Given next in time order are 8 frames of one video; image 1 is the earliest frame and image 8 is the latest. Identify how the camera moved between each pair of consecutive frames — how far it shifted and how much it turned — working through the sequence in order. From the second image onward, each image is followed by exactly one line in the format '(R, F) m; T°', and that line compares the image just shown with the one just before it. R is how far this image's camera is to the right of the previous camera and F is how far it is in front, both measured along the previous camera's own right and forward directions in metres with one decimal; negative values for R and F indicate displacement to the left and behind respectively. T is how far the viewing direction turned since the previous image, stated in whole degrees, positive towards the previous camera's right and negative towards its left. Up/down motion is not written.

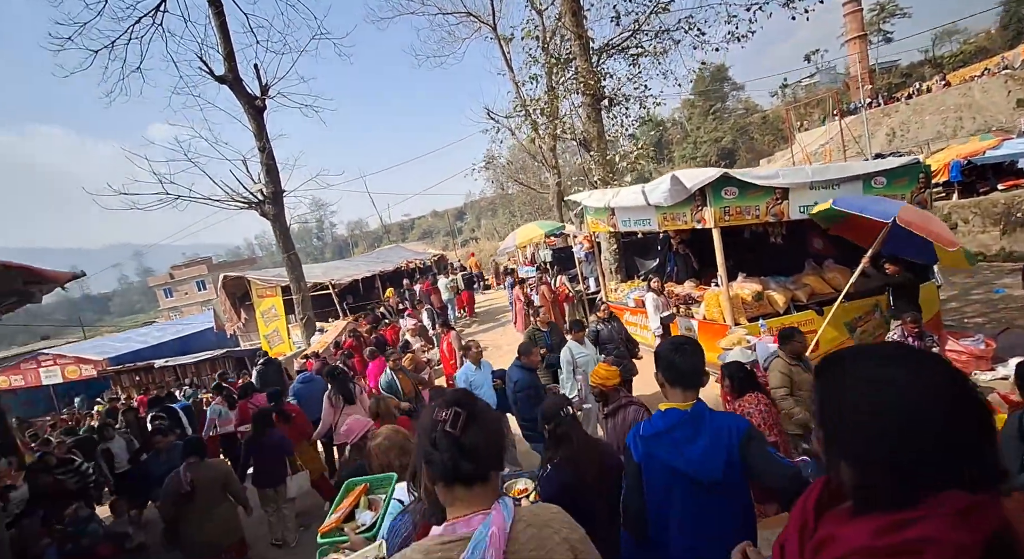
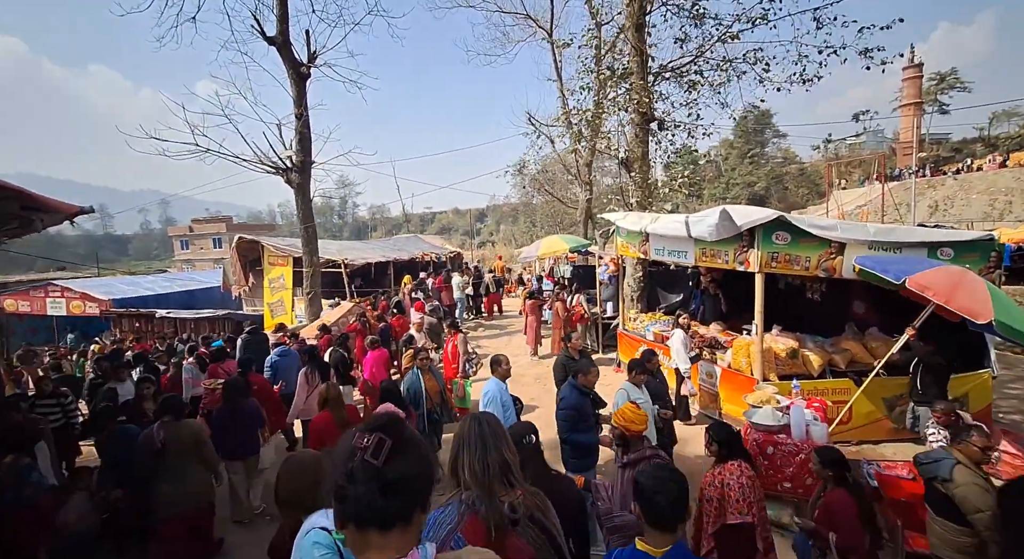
(-0.2, +0.5) m; -1°
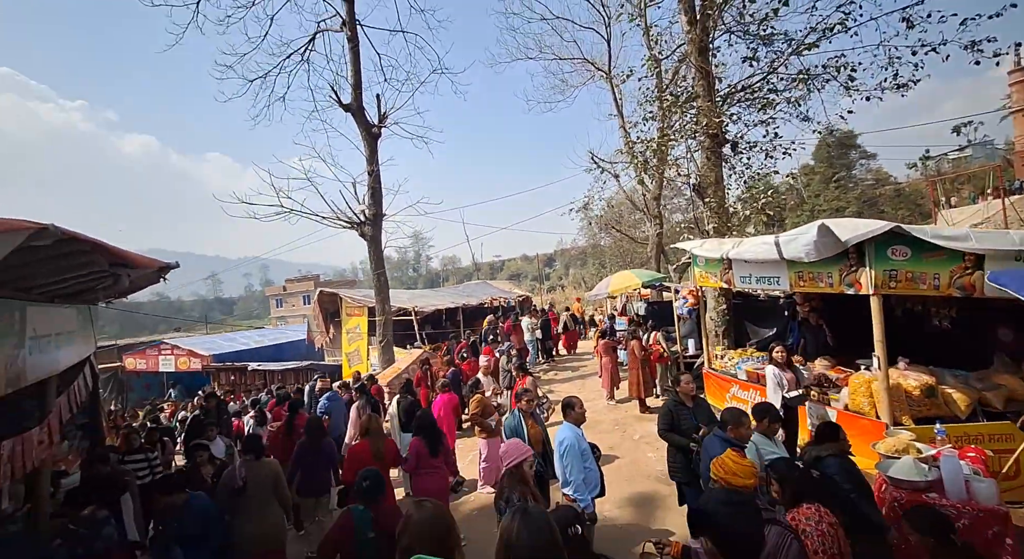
(+0.1, +0.5) m; -8°
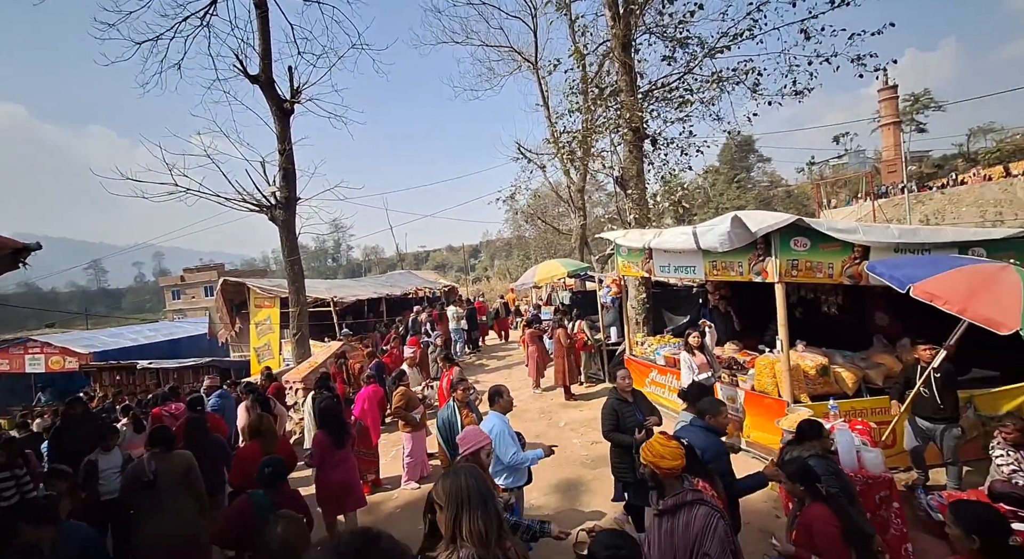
(0.0, +0.2) m; +9°
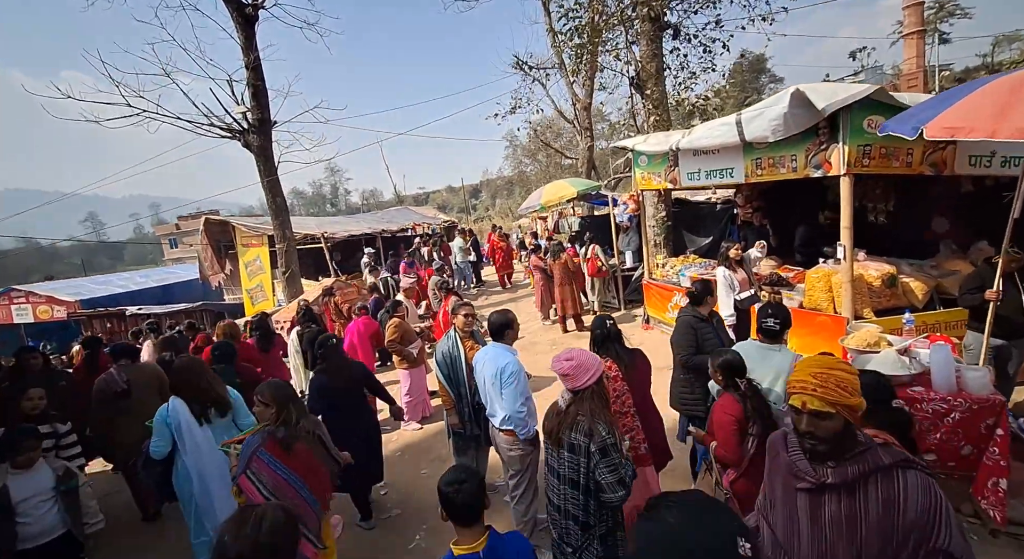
(-0.1, +1.0) m; 0°
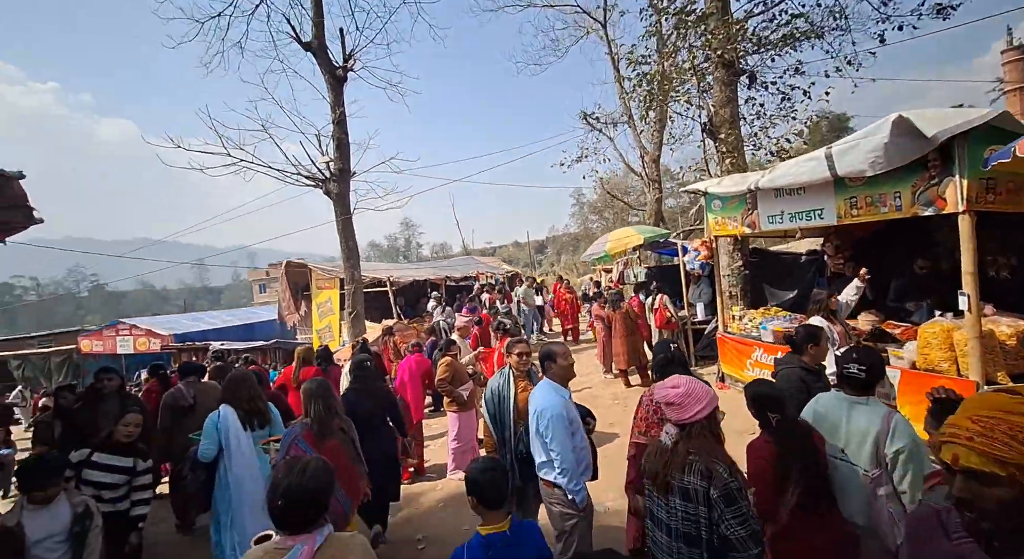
(+0.1, +0.3) m; -8°
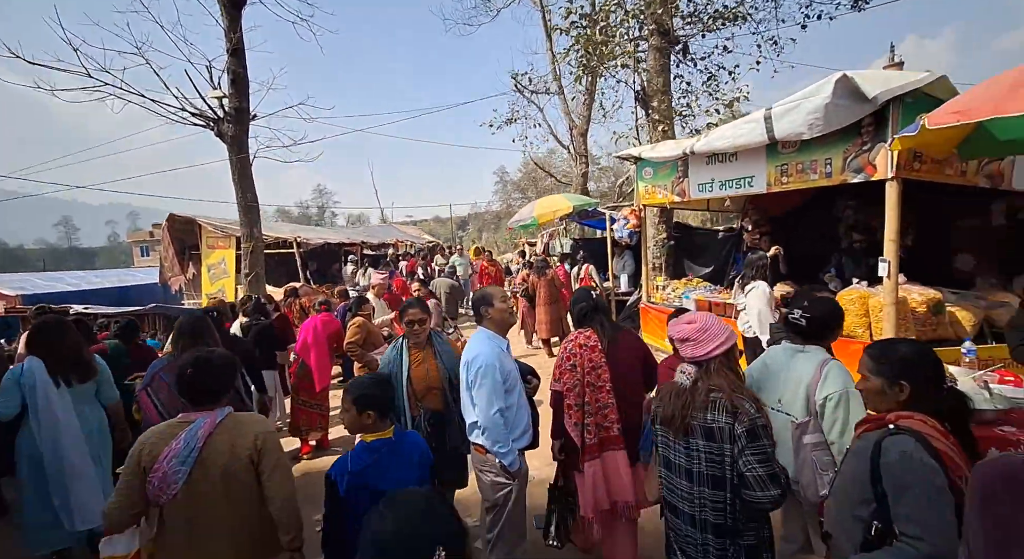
(-0.1, +0.5) m; +10°
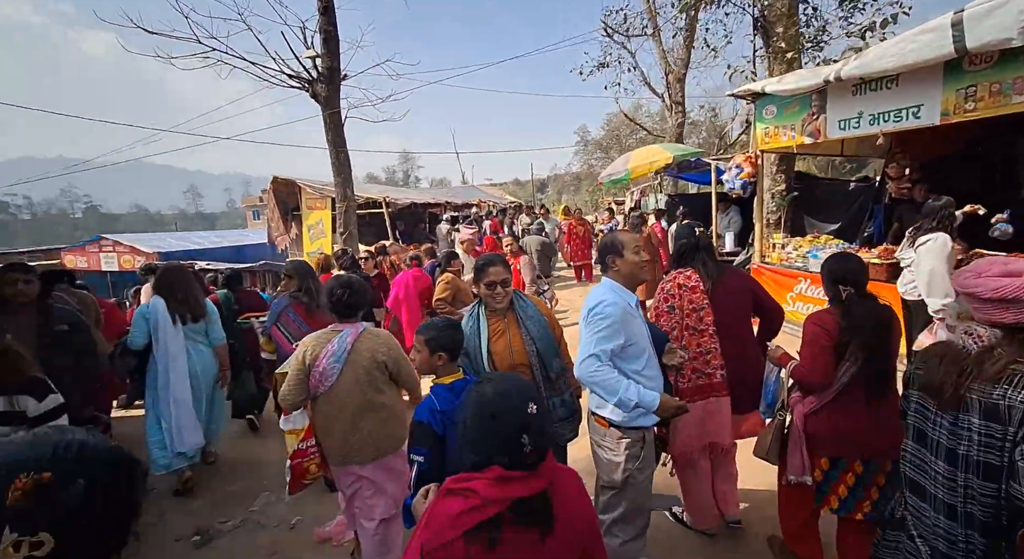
(-0.2, +0.4) m; -9°
